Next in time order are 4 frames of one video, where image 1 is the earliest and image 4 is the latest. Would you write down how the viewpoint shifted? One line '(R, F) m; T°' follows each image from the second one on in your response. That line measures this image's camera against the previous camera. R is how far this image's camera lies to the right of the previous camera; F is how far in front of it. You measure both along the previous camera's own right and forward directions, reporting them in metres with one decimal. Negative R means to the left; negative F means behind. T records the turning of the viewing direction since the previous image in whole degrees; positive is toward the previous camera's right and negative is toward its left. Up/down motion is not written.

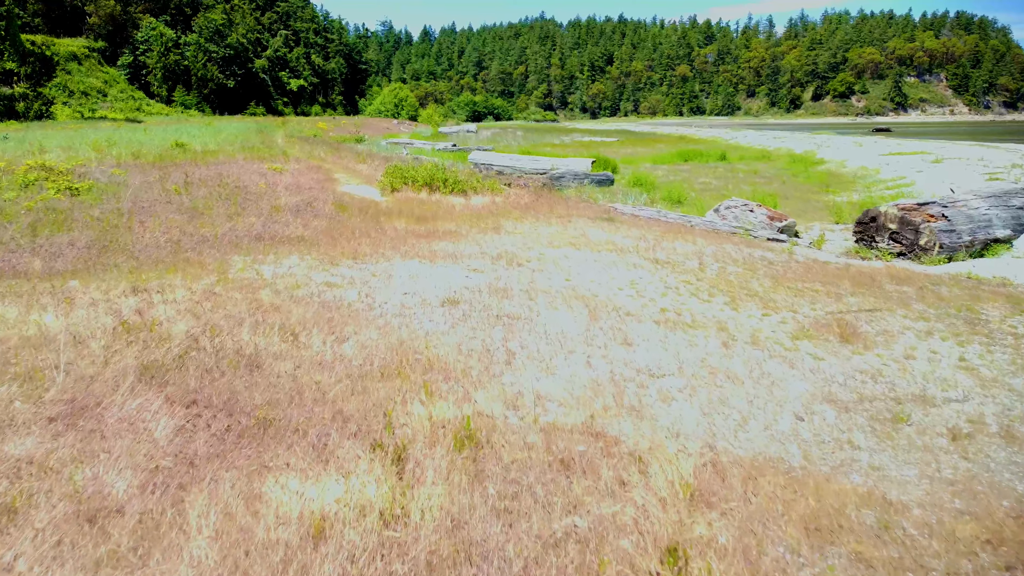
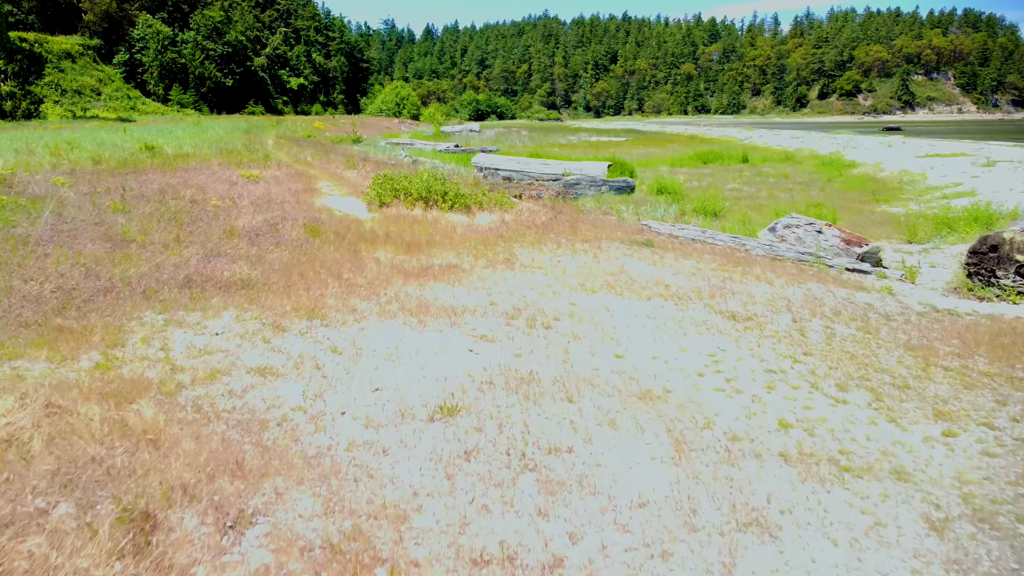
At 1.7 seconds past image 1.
(-0.3, +3.2) m; 0°
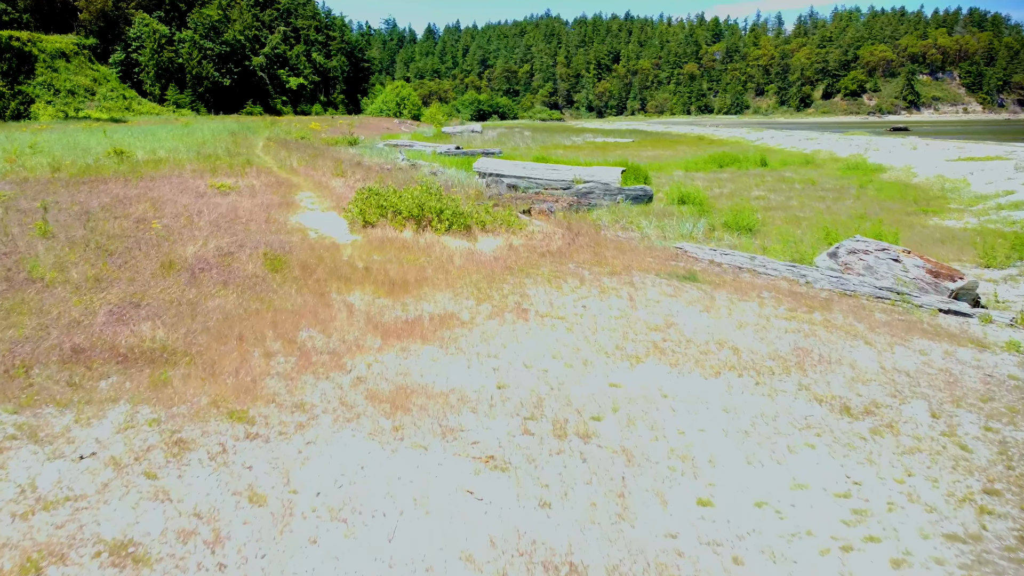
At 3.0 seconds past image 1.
(-0.2, +2.5) m; 0°
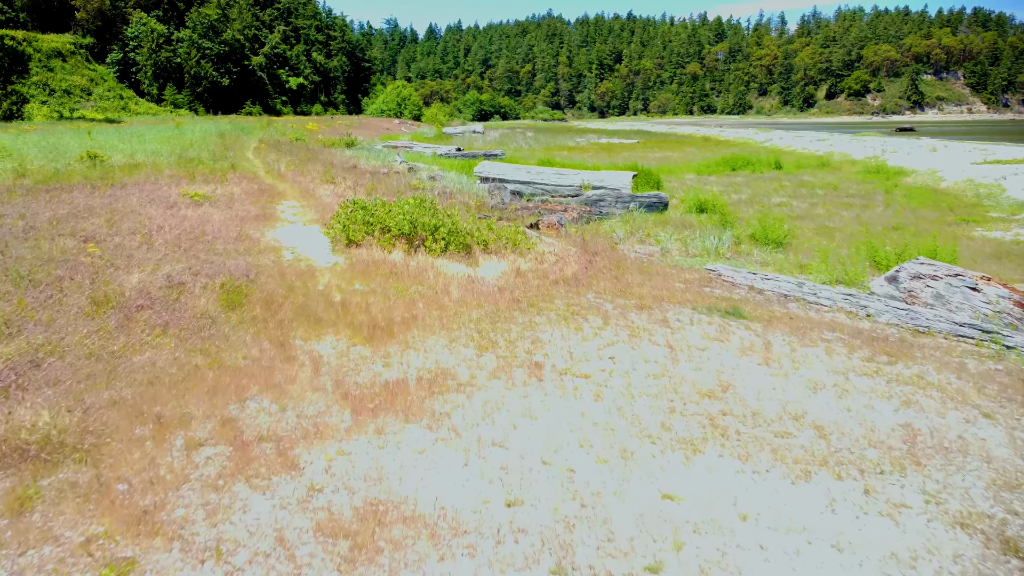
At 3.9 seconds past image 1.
(-0.1, +1.8) m; 0°
